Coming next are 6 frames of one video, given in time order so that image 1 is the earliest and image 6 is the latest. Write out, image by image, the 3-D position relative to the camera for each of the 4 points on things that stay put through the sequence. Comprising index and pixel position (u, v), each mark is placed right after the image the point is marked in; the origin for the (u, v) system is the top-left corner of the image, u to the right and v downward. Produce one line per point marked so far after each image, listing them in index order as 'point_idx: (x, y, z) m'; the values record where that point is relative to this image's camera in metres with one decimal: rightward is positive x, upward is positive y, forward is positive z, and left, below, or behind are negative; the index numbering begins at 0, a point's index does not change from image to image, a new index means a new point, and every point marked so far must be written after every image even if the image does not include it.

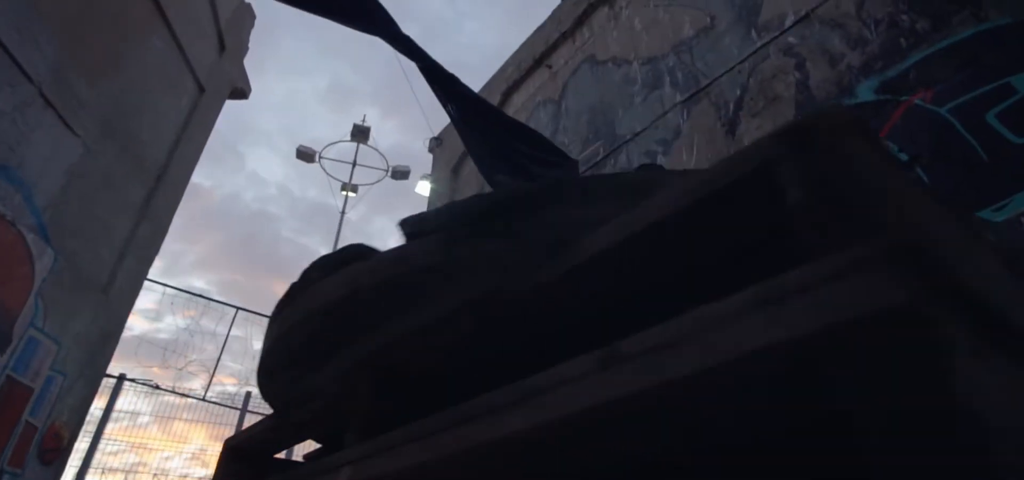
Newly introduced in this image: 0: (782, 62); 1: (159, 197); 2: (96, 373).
0: (+2.2, +1.4, +4.7) m
1: (-4.3, +0.5, +7.1) m
2: (-4.4, -1.4, +6.3) m
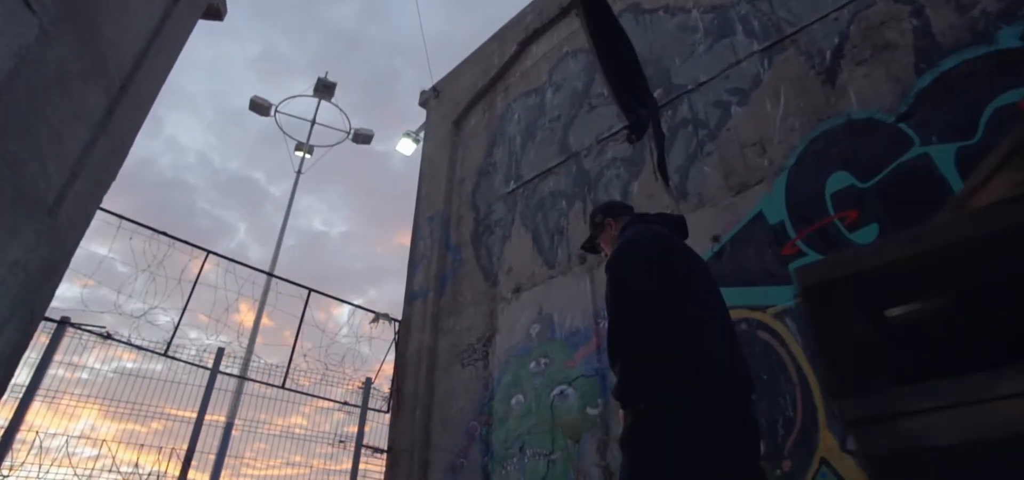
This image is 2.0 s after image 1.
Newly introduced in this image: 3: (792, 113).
0: (+2.8, +1.7, +4.3) m
1: (-3.9, +1.3, +5.9) m
2: (-4.1, -0.6, +5.1) m
3: (+2.1, +1.0, +4.4) m
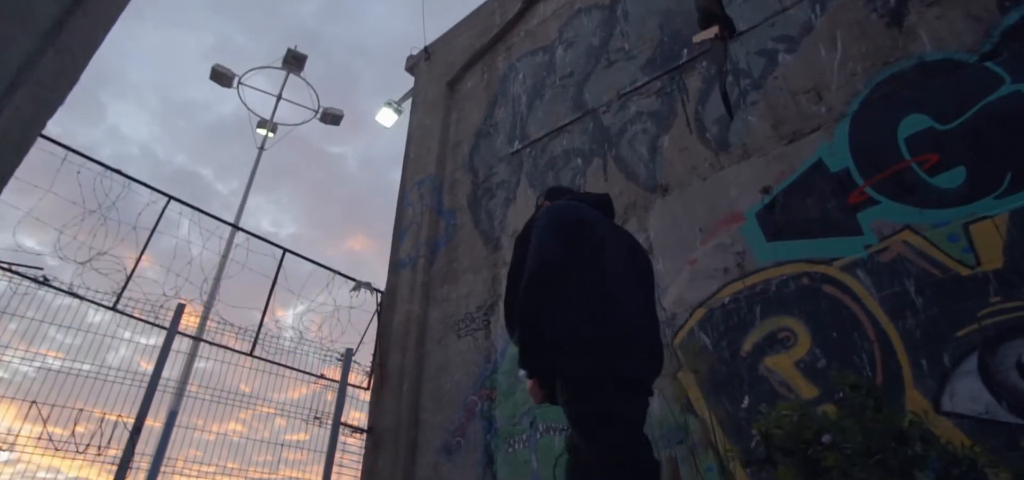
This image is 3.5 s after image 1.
0: (+3.1, +2.0, +4.0) m
1: (-3.8, +1.9, +5.1) m
2: (-4.0, -0.1, +4.2) m
3: (+2.4, +1.3, +4.0) m
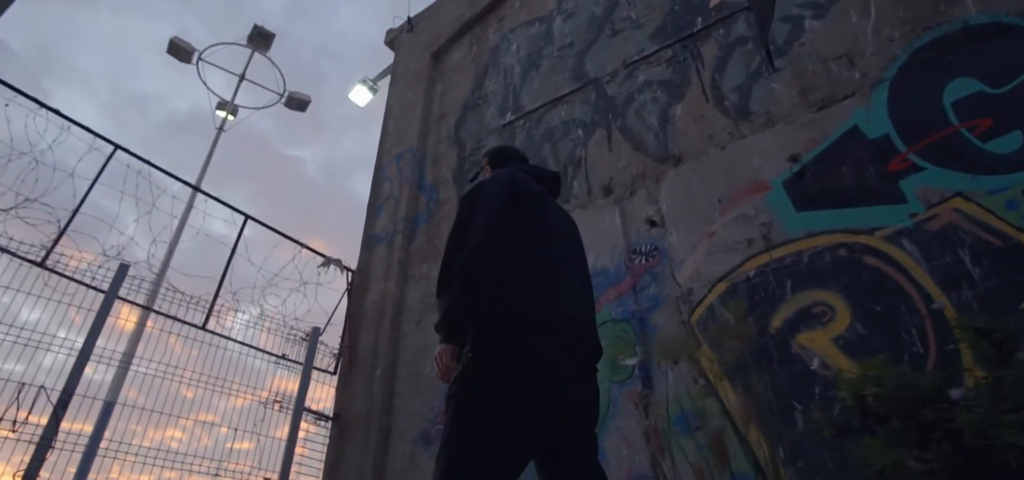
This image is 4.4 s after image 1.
0: (+3.2, +2.1, +3.8) m
1: (-3.7, +2.3, +4.4) m
2: (-4.0, +0.4, +3.5) m
3: (+2.4, +1.4, +3.8) m
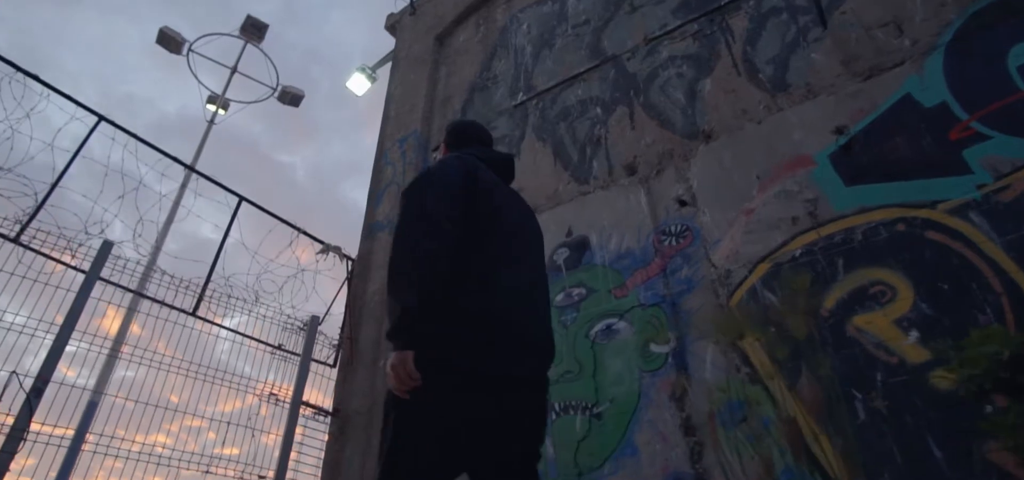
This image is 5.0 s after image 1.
0: (+3.3, +2.2, +3.6) m
1: (-3.6, +2.4, +4.1) m
2: (-3.8, +0.6, +3.1) m
3: (+2.6, +1.5, +3.6) m
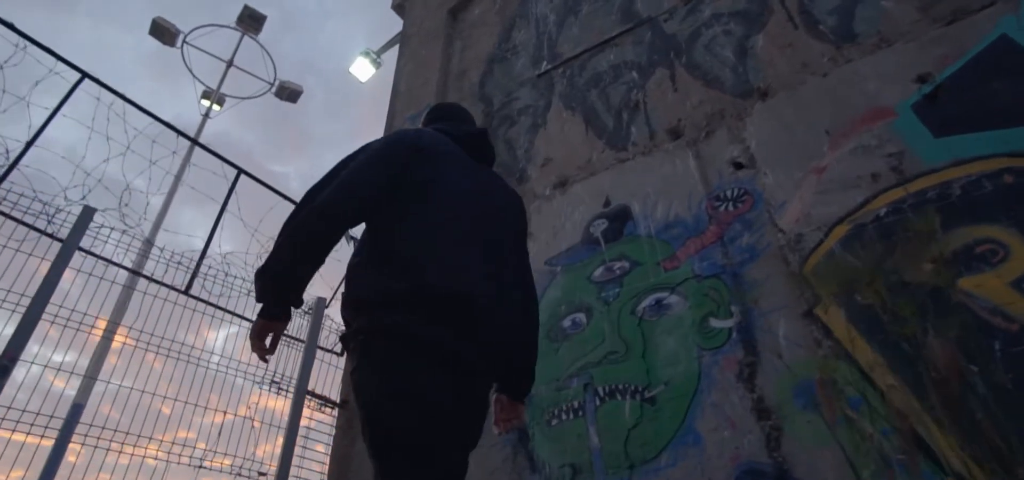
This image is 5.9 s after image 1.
0: (+3.6, +2.4, +3.2) m
1: (-3.3, +2.7, +3.7) m
2: (-3.6, +0.8, +2.7) m
3: (+2.8, +1.7, +3.2) m
